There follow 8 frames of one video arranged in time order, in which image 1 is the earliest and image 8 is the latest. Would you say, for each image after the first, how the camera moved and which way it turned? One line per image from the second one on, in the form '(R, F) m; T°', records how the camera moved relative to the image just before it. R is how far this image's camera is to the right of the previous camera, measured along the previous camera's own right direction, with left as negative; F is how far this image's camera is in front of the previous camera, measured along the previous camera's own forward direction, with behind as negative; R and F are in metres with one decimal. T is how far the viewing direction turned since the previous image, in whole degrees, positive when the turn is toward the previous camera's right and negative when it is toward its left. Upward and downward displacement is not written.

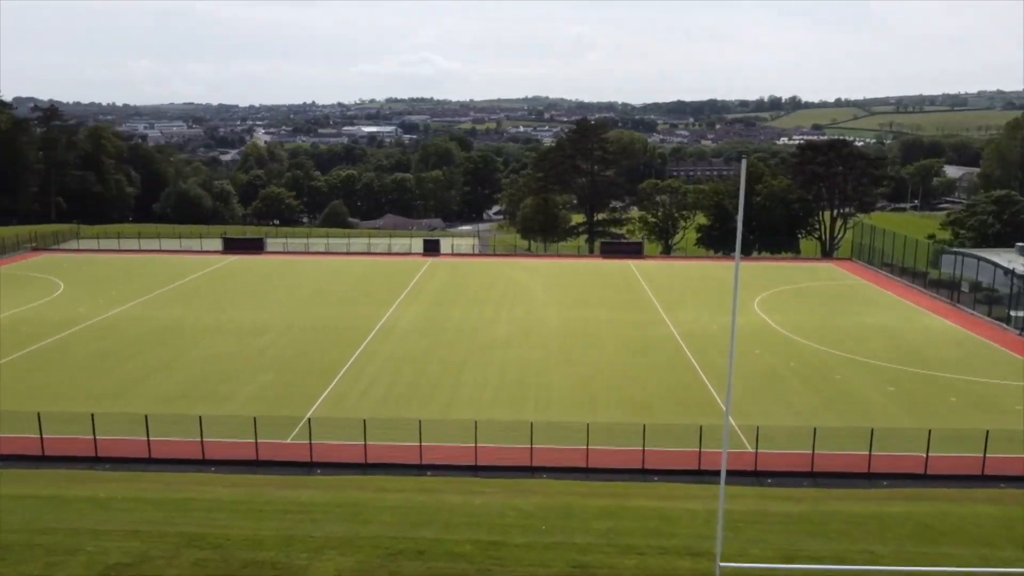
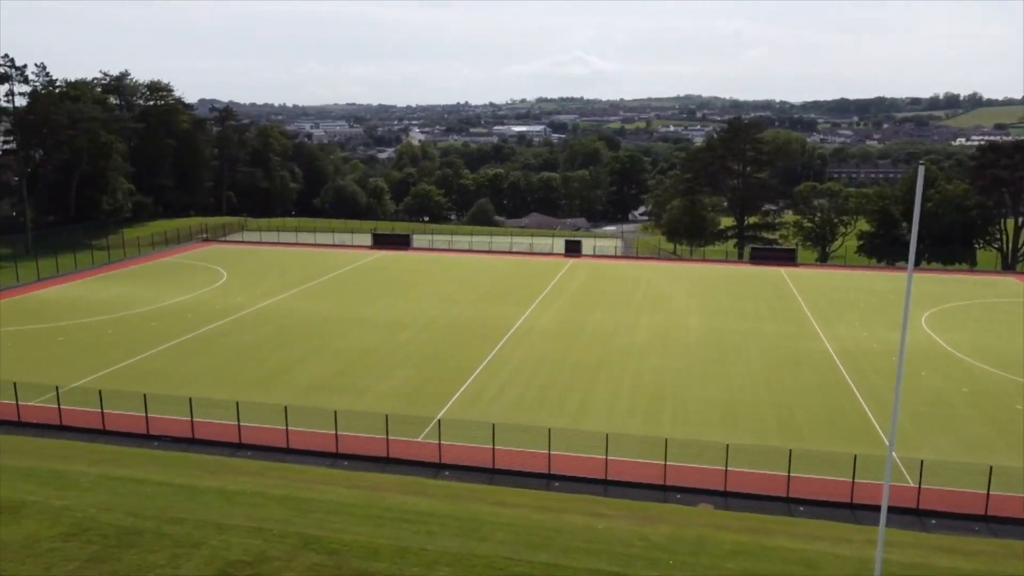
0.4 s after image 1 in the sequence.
(+0.2, +0.8) m; -10°
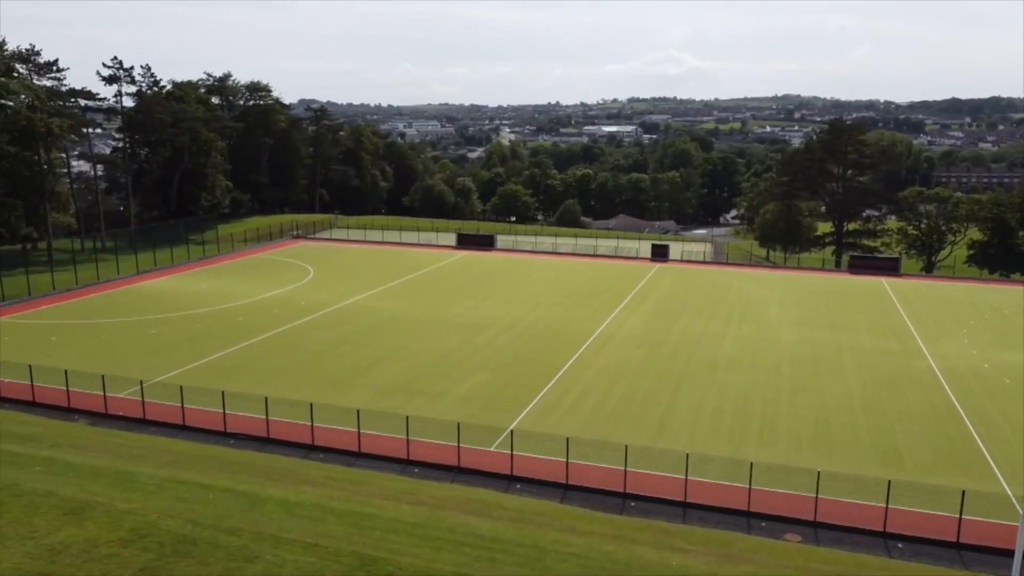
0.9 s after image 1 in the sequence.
(+0.2, +0.8) m; -6°
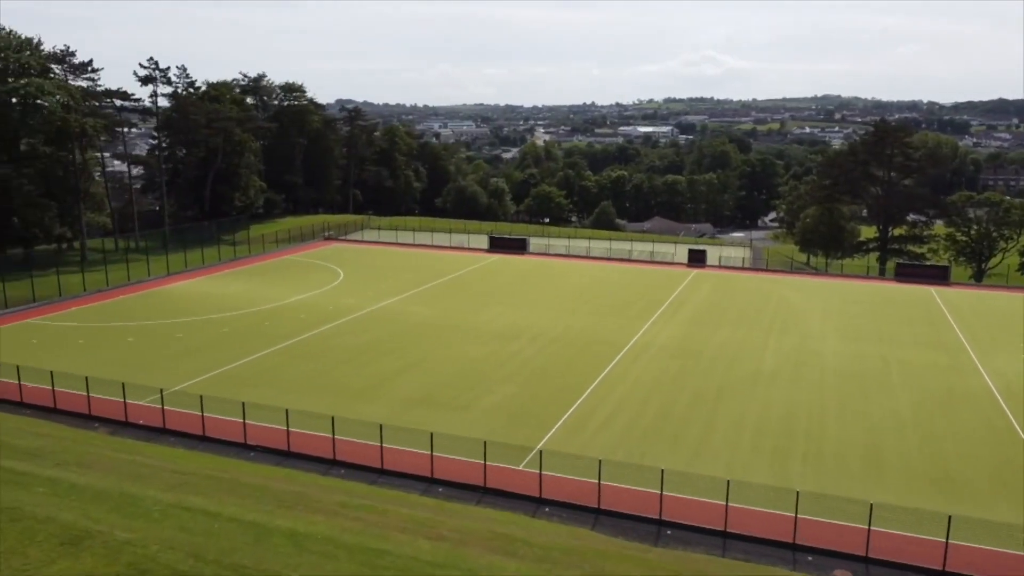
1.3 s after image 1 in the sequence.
(+0.1, +1.1) m; -2°
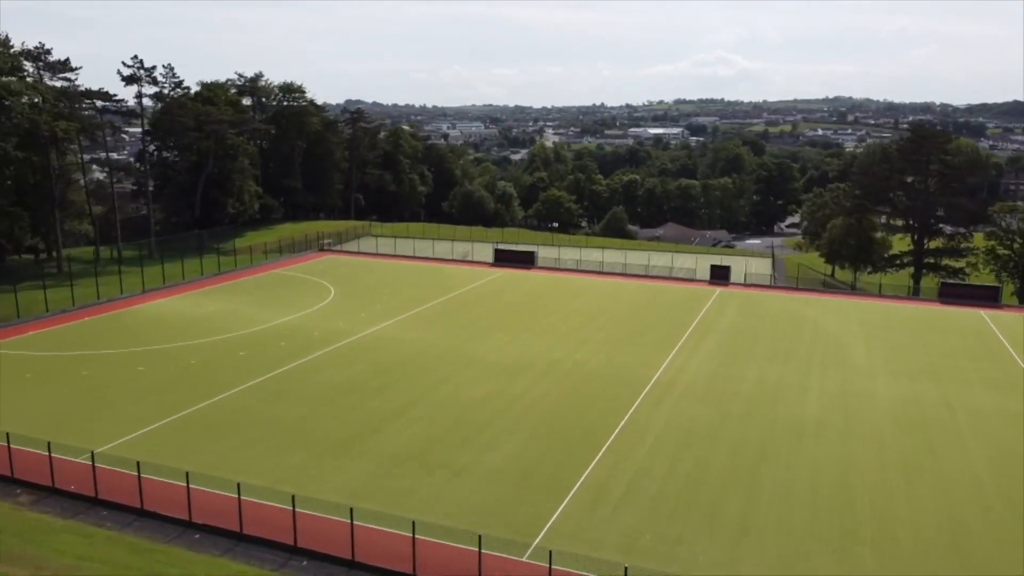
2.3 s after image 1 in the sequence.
(+0.1, +4.2) m; -1°
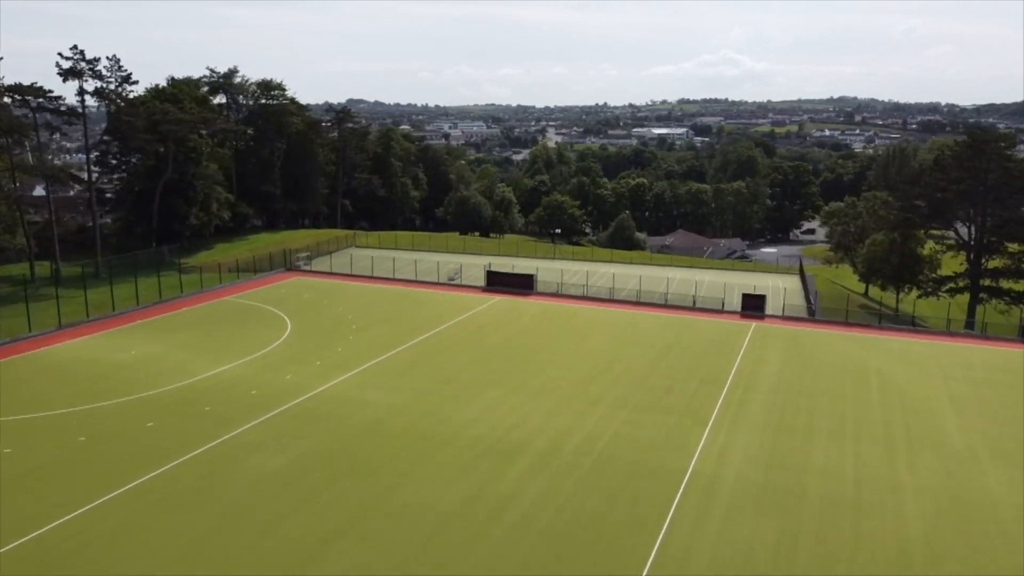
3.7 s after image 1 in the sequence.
(+0.4, +7.7) m; 0°
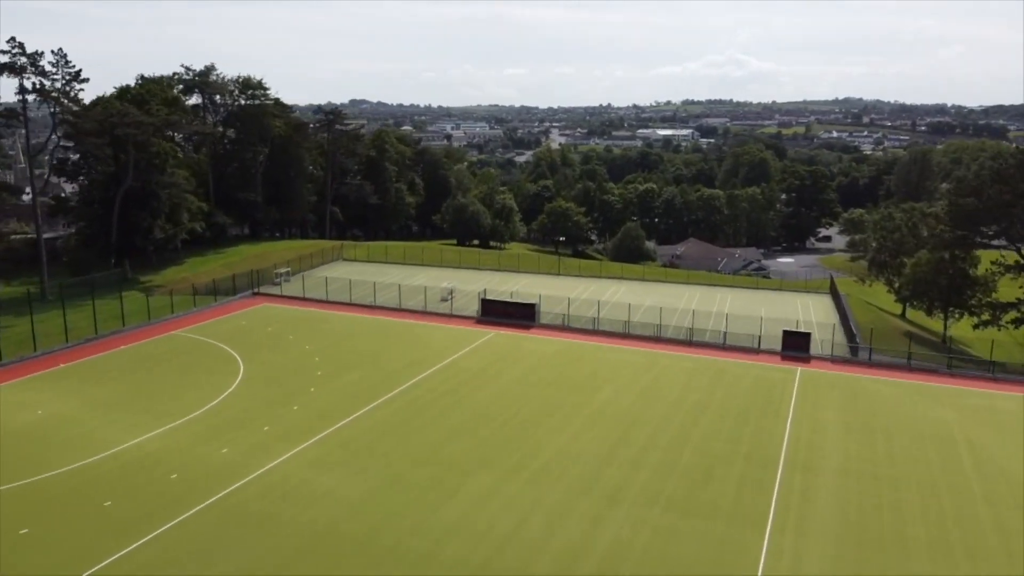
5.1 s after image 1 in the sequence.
(+0.2, +6.4) m; 0°
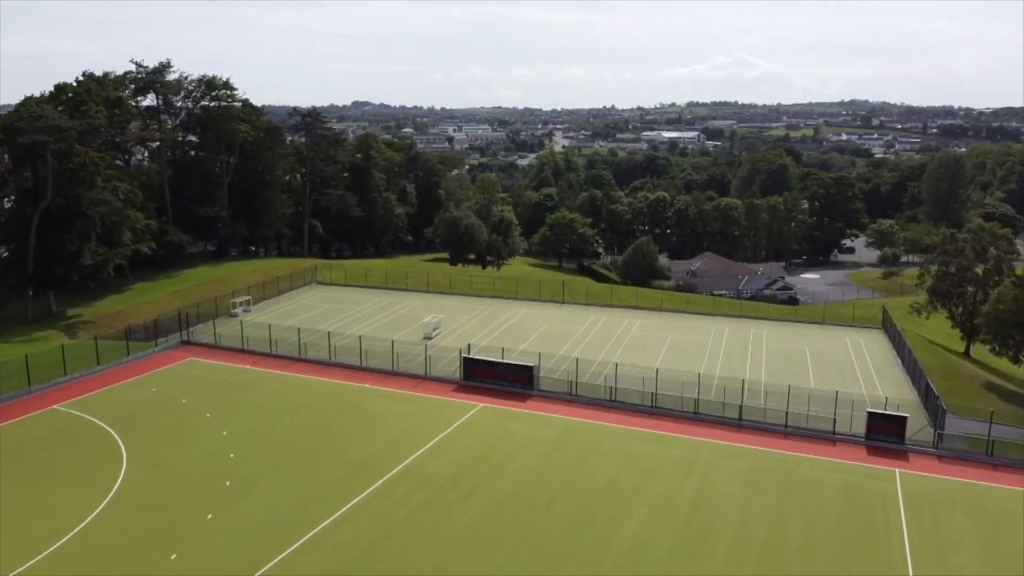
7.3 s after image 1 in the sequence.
(+0.5, +9.1) m; 0°
